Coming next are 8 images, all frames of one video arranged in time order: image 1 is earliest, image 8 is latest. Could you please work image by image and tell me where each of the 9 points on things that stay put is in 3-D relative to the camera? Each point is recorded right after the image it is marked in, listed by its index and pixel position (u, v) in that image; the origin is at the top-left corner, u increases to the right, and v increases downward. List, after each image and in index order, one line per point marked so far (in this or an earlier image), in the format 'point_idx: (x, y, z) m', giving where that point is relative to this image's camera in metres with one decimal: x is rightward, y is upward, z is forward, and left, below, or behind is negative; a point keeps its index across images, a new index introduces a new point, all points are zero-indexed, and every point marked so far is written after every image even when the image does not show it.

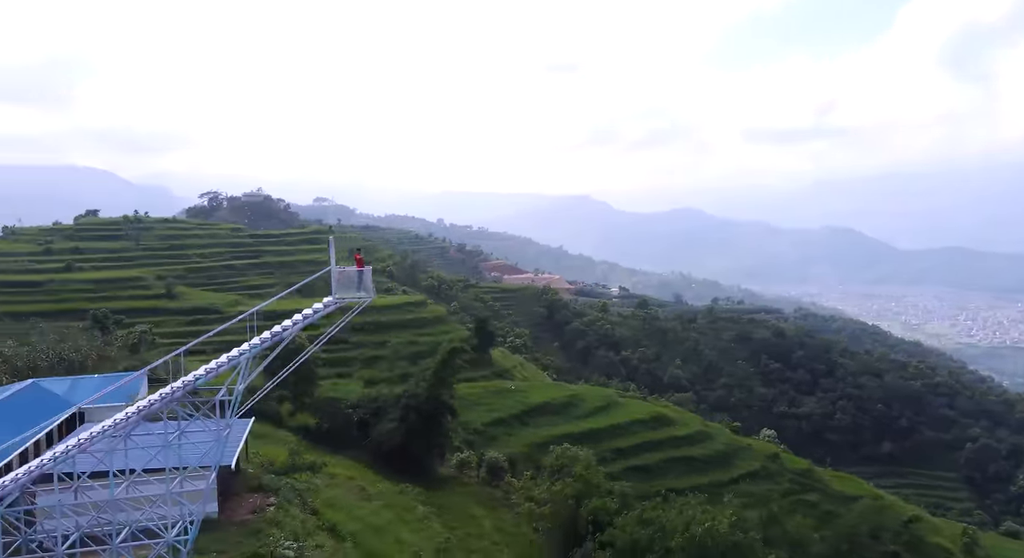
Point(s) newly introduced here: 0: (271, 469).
0: (-5.4, -4.3, +17.1) m
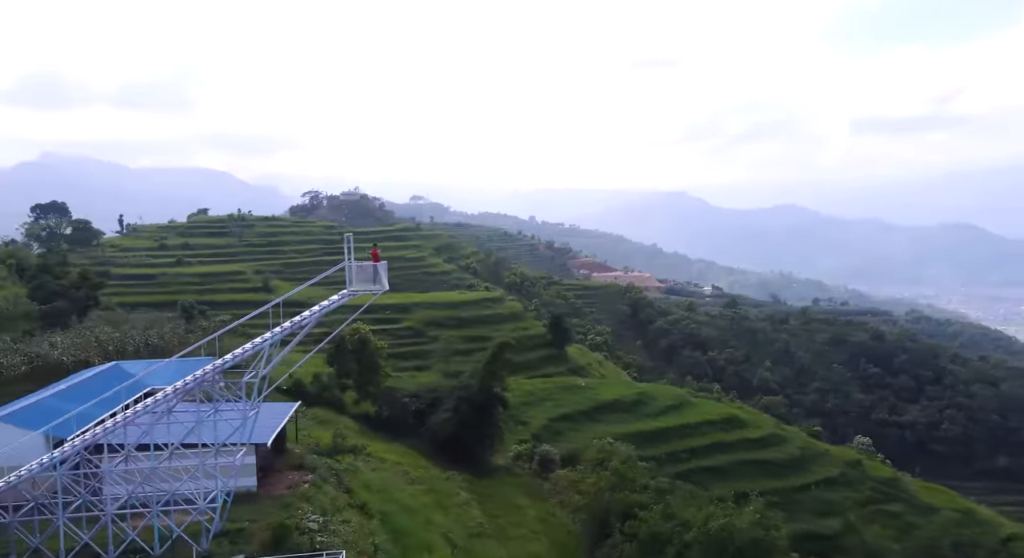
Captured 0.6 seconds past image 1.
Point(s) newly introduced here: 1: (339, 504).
0: (-4.8, -4.2, +18.5) m
1: (-3.7, -4.7, +16.0) m
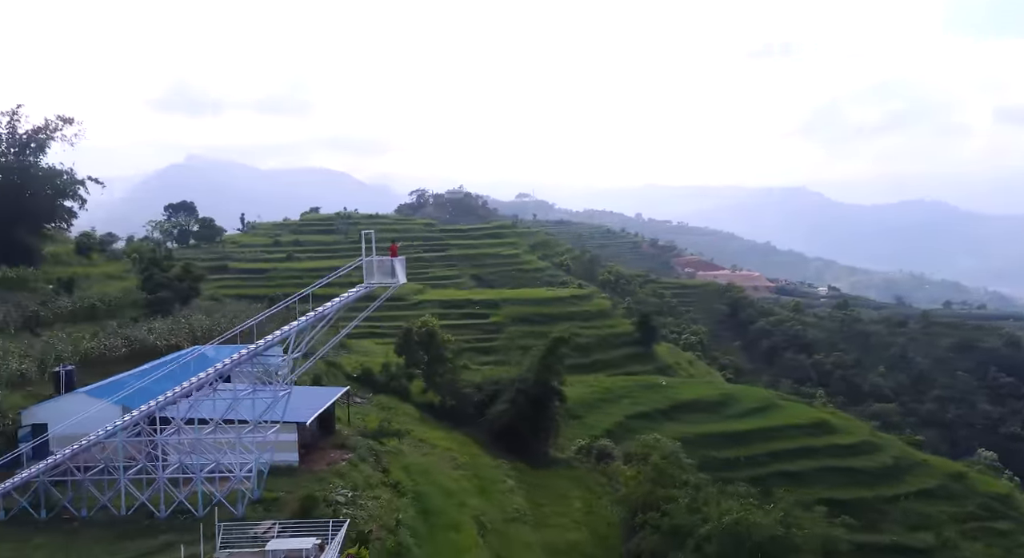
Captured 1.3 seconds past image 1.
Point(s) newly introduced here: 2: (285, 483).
0: (-4.0, -4.0, +20.0) m
1: (-3.2, -4.6, +17.4) m
2: (-4.8, -4.3, +15.8) m
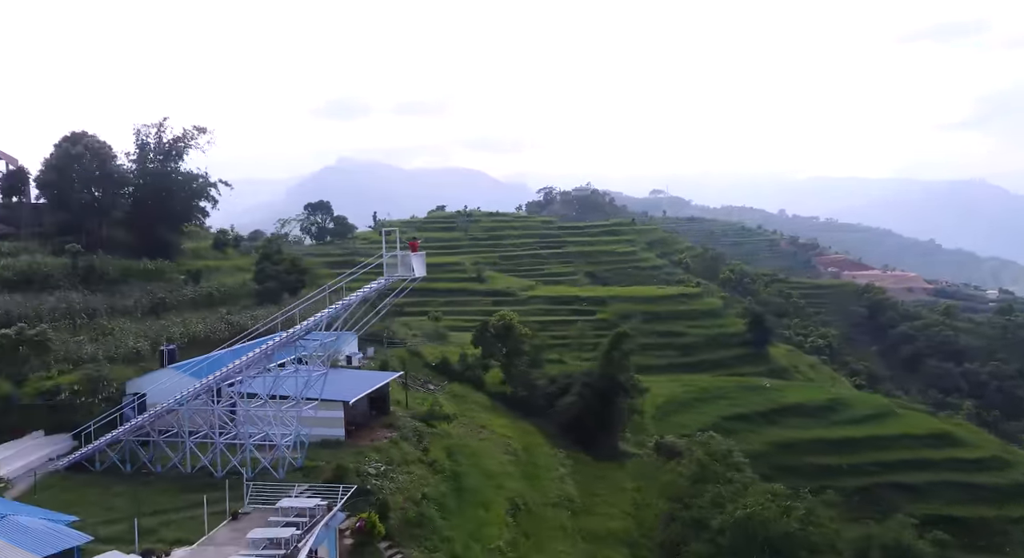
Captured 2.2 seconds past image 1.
0: (-2.8, -3.9, +21.8) m
1: (-2.6, -4.5, +19.0) m
2: (-4.4, -4.1, +17.8) m
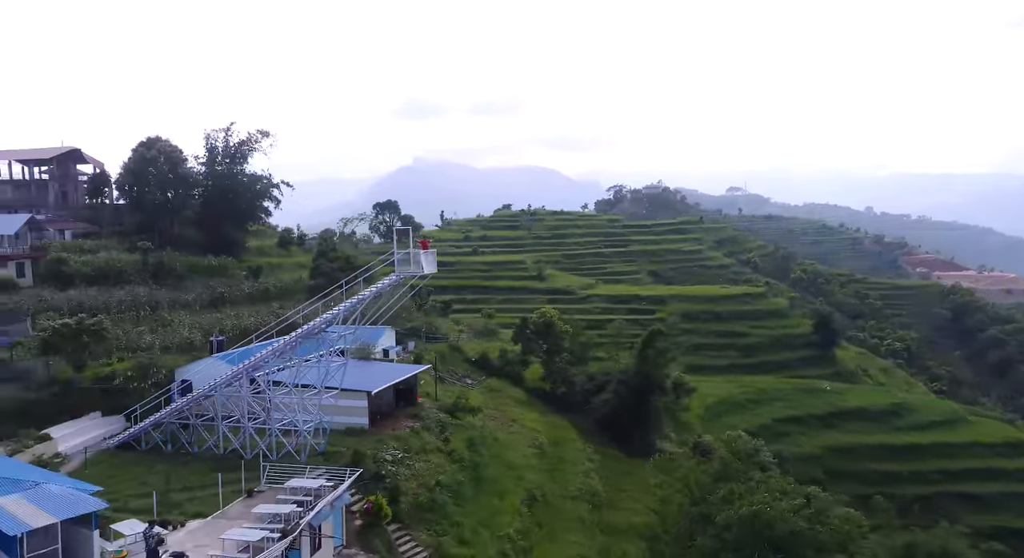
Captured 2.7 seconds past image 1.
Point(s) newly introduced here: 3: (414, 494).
0: (-2.2, -3.8, +22.7) m
1: (-2.2, -4.4, +19.9) m
2: (-4.1, -4.0, +18.9) m
3: (-2.3, -5.0, +17.7) m
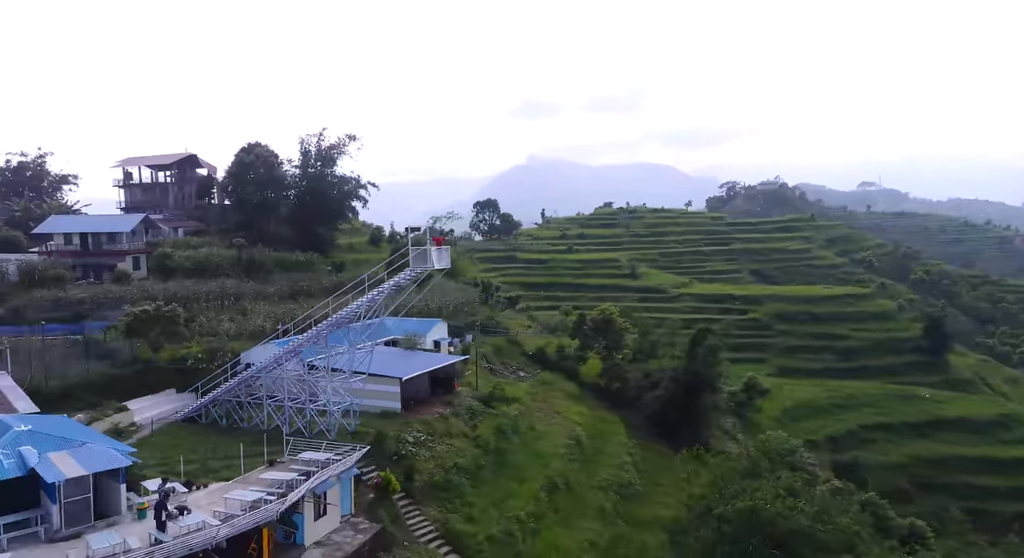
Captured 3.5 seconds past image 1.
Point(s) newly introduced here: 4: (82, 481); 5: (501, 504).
0: (-1.1, -3.7, +24.0) m
1: (-1.6, -4.3, +21.3) m
2: (-3.7, -3.9, +20.5) m
3: (-2.1, -4.9, +19.1) m
4: (-7.7, -3.6, +13.6) m
5: (-0.3, -5.8, +19.5) m
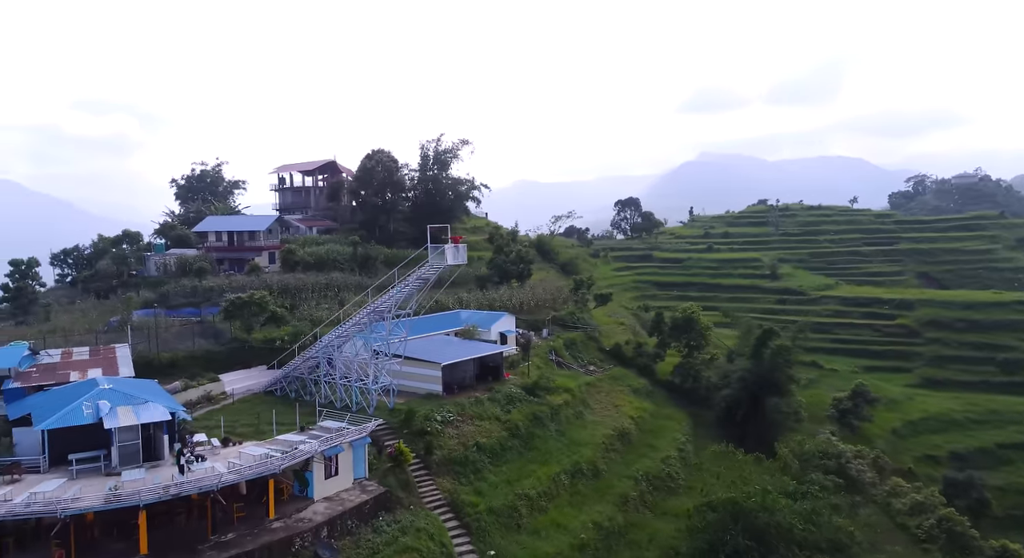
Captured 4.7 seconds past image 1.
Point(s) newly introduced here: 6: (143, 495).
0: (+0.3, -3.6, +25.7) m
1: (-0.8, -4.2, +23.1) m
2: (-3.0, -3.7, +22.9) m
3: (-1.7, -4.7, +21.1) m
4: (-8.5, -3.4, +17.1) m
5: (+0.1, -5.7, +21.1) m
6: (-7.4, -4.3, +15.2) m
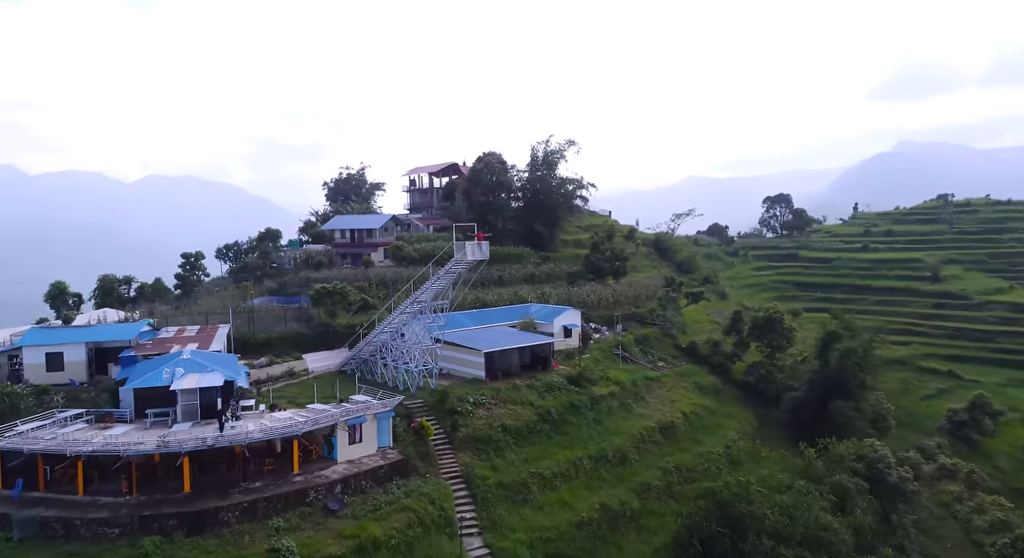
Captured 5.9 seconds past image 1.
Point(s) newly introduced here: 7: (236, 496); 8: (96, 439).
0: (+2.0, -3.4, +26.9) m
1: (+0.3, -3.9, +24.7) m
2: (-1.9, -3.5, +25.0) m
3: (-1.1, -4.5, +23.0) m
4: (-8.6, -3.1, +20.7) m
5: (+0.7, -5.5, +22.6) m
6: (-8.0, -4.0, +18.6) m
7: (-6.8, -5.3, +18.7) m
8: (-10.5, -4.1, +19.2) m
